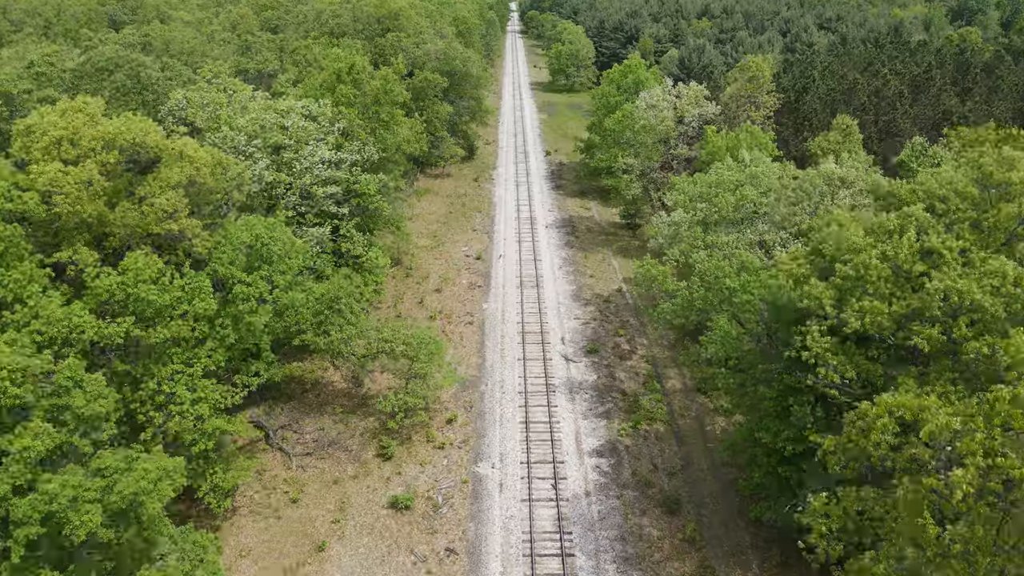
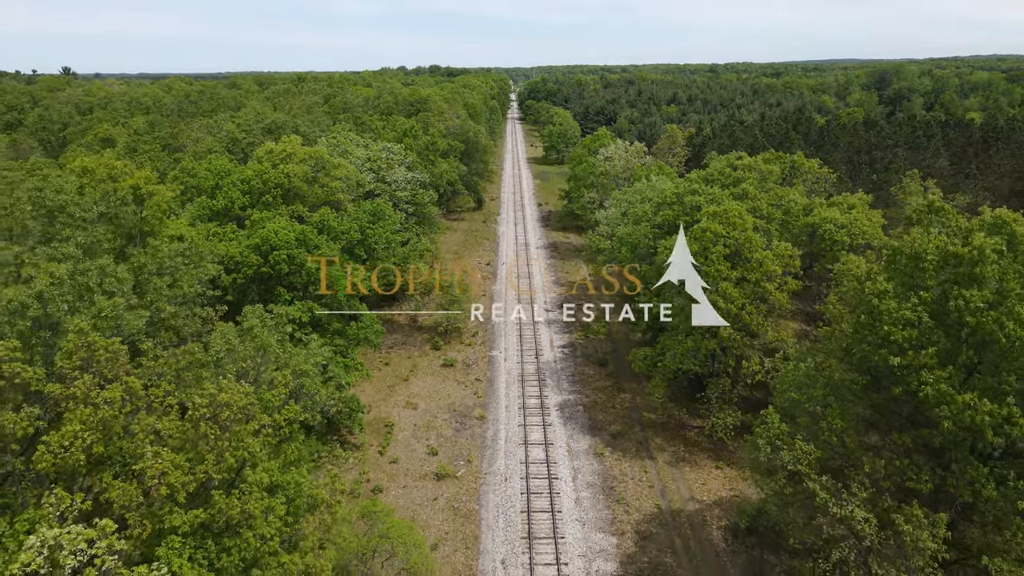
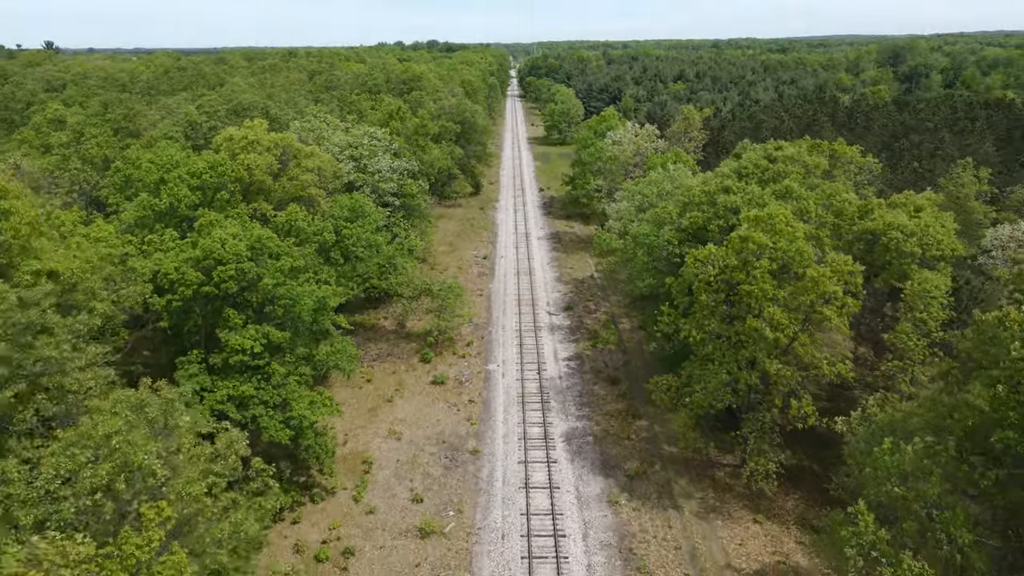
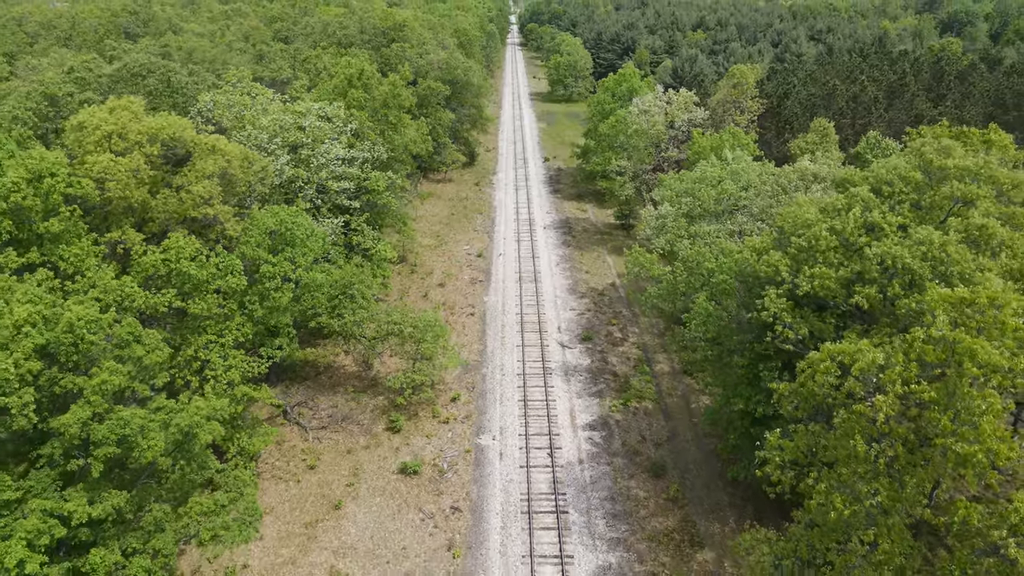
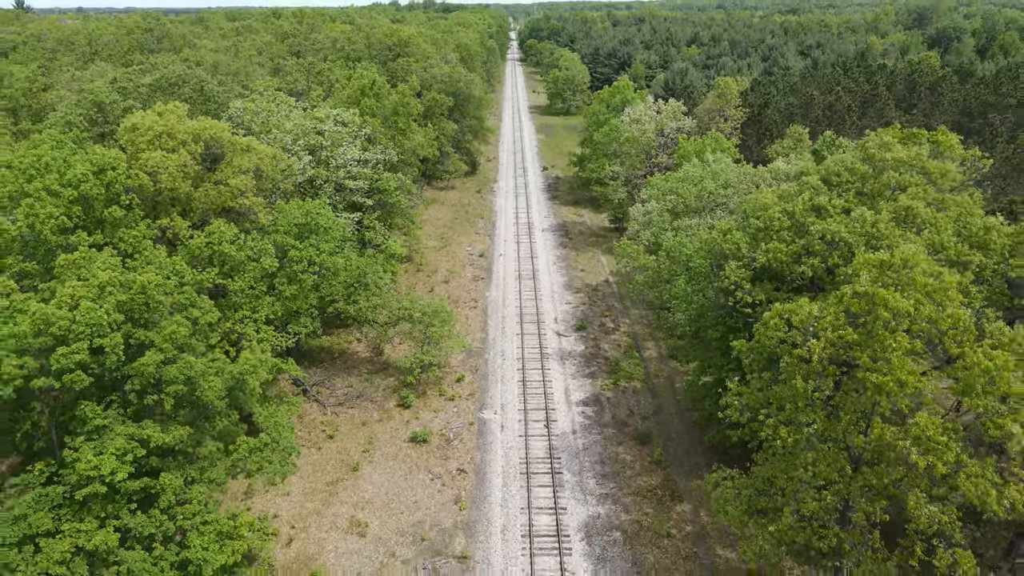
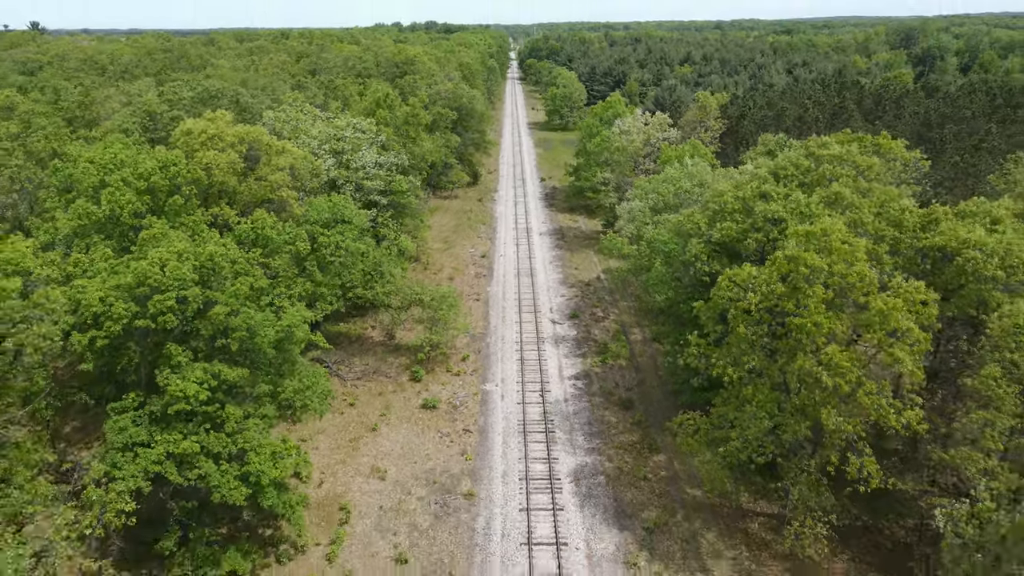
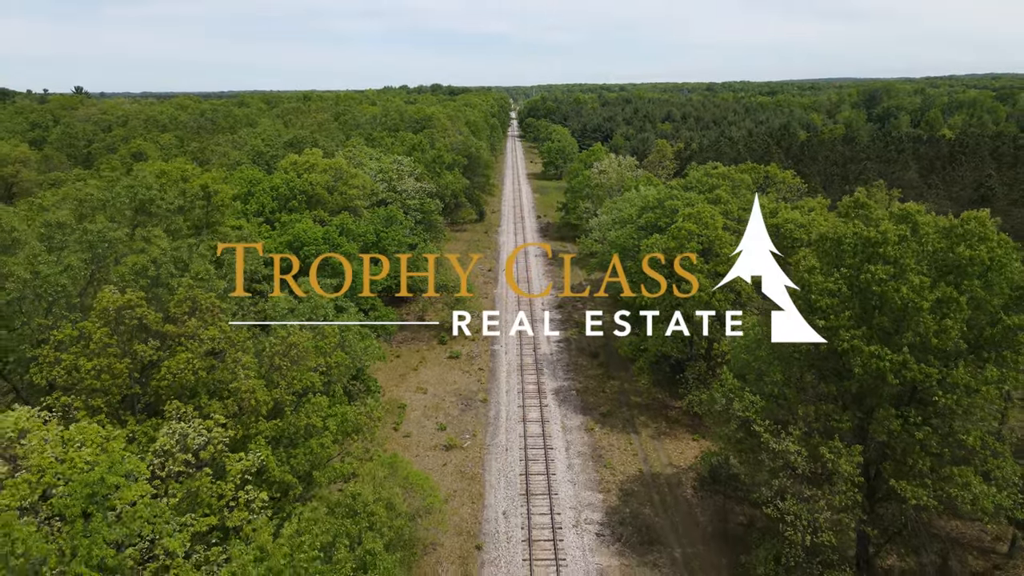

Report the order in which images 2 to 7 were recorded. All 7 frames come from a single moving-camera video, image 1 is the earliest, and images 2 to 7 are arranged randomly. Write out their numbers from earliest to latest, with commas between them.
4, 5, 6, 3, 2, 7
